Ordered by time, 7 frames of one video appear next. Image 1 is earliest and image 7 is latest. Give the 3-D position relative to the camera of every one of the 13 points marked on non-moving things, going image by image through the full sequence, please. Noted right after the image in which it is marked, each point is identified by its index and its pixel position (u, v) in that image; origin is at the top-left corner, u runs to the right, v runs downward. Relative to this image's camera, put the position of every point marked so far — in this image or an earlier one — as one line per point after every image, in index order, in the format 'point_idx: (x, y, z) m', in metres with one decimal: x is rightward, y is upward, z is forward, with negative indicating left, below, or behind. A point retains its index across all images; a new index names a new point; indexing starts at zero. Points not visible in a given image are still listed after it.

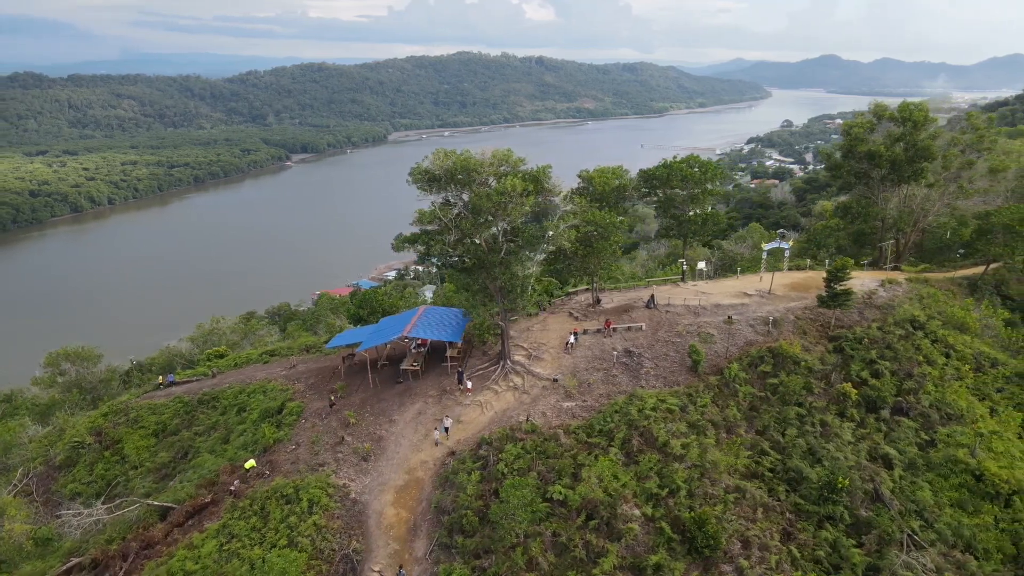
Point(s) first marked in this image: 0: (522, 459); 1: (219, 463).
0: (+0.2, -3.8, +16.3) m
1: (-7.4, -4.4, +18.7) m
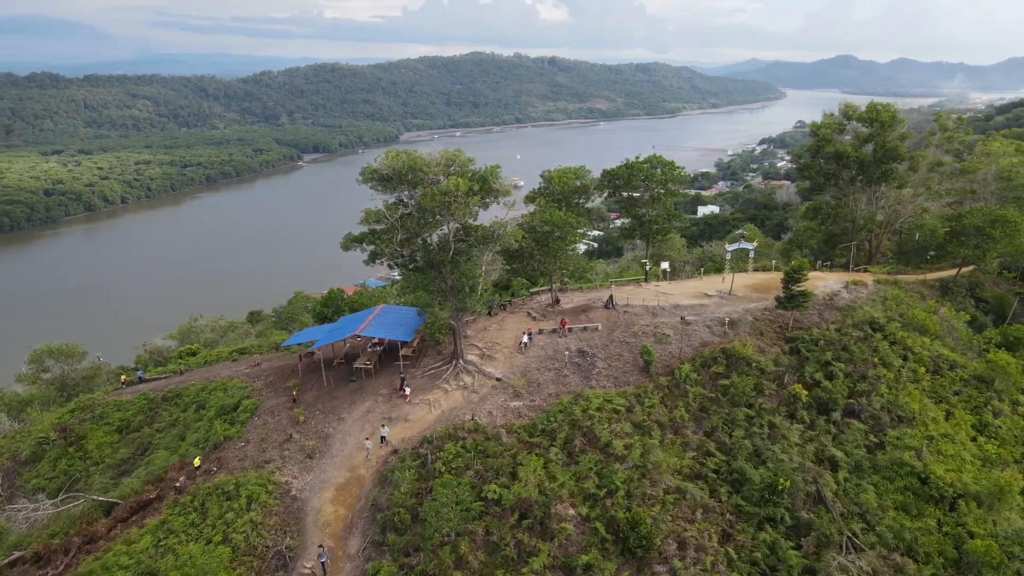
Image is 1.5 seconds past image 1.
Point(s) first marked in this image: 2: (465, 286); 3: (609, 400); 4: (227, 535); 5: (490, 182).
0: (-1.2, -3.8, +16.4) m
1: (-8.7, -4.4, +18.8) m
2: (-1.3, 0.0, +19.2) m
3: (+2.4, -2.8, +18.4) m
4: (-5.8, -5.0, +15.0) m
5: (-0.7, +2.7, +18.7) m
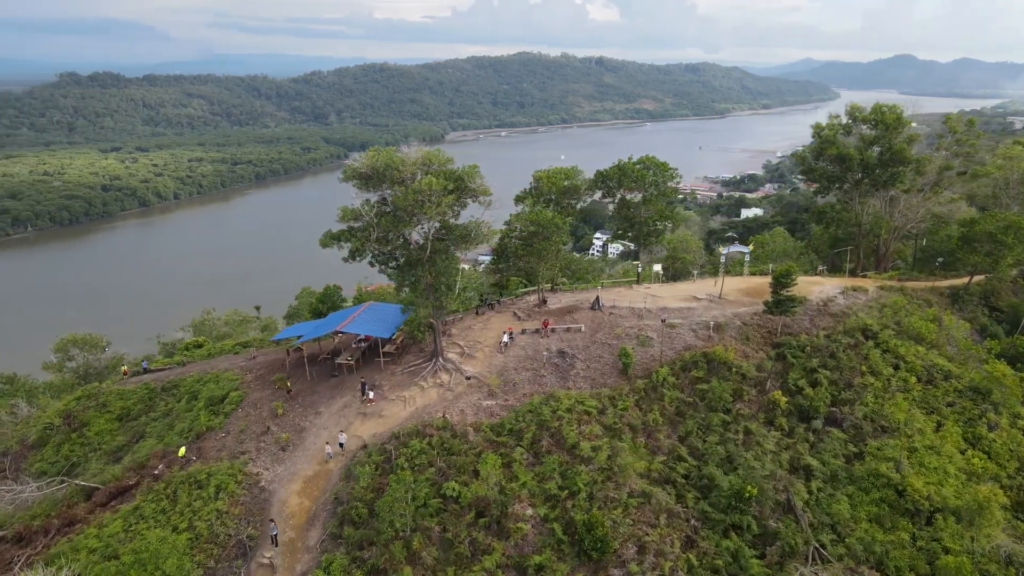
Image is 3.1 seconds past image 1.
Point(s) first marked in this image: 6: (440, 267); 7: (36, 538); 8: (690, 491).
0: (-2.0, -3.8, +16.5) m
1: (-9.4, -4.2, +19.4) m
2: (-1.9, +0.1, +19.3) m
3: (+1.7, -2.8, +18.4) m
4: (-6.7, -4.9, +15.4) m
5: (-1.2, +2.7, +18.8) m
6: (-1.9, +0.5, +19.2) m
7: (-10.6, -5.5, +16.3) m
8: (+4.0, -4.6, +16.7) m
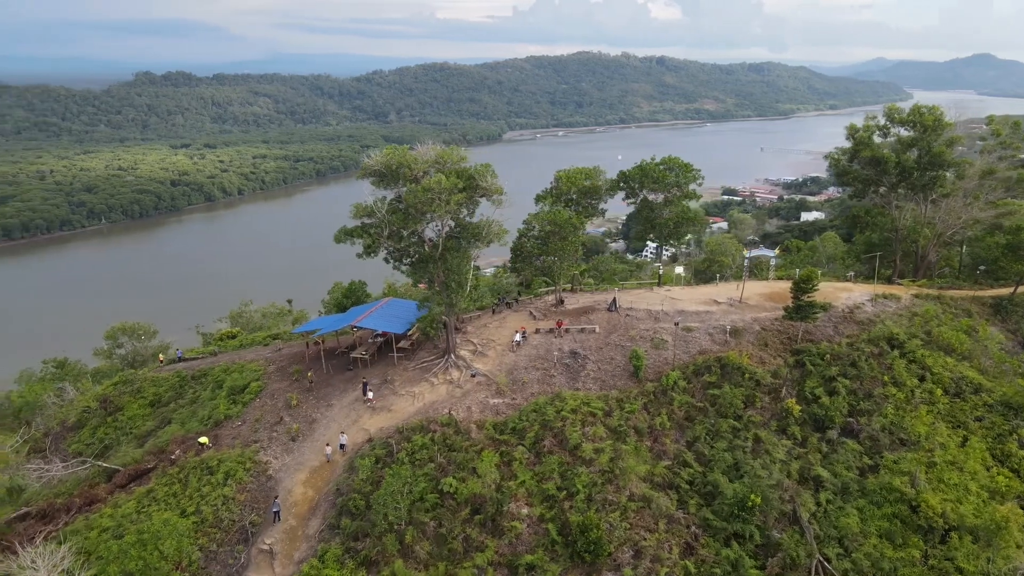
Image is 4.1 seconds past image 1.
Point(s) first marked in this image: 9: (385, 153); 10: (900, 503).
0: (-2.0, -3.7, +16.7) m
1: (-9.1, -4.0, +20.1) m
2: (-1.6, +0.2, +19.5) m
3: (+1.9, -2.8, +18.3) m
4: (-6.8, -4.7, +15.9) m
5: (-0.9, +2.8, +18.9) m
6: (-1.6, +0.6, +19.3) m
7: (-10.6, -5.3, +17.1) m
8: (+4.0, -4.7, +16.4) m
9: (-3.1, +3.4, +18.4) m
10: (+8.5, -4.7, +16.1) m
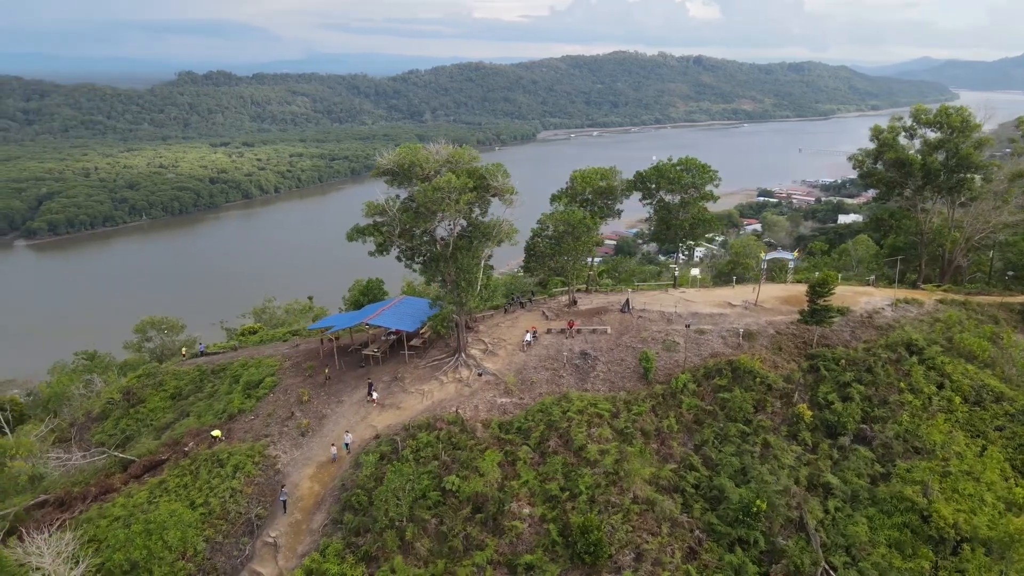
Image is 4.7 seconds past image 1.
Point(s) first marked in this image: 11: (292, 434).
0: (-1.9, -3.7, +16.8) m
1: (-8.9, -3.8, +20.5) m
2: (-1.3, +0.2, +19.5) m
3: (+2.0, -2.9, +18.2) m
4: (-6.7, -4.6, +16.2) m
5: (-0.6, +2.8, +19.0) m
6: (-1.3, +0.6, +19.4) m
7: (-10.5, -5.1, +17.6) m
8: (+4.1, -4.7, +16.3) m
9: (-2.9, +3.4, +18.6) m
10: (+8.6, -4.8, +15.8) m
11: (-5.5, -3.7, +18.5) m
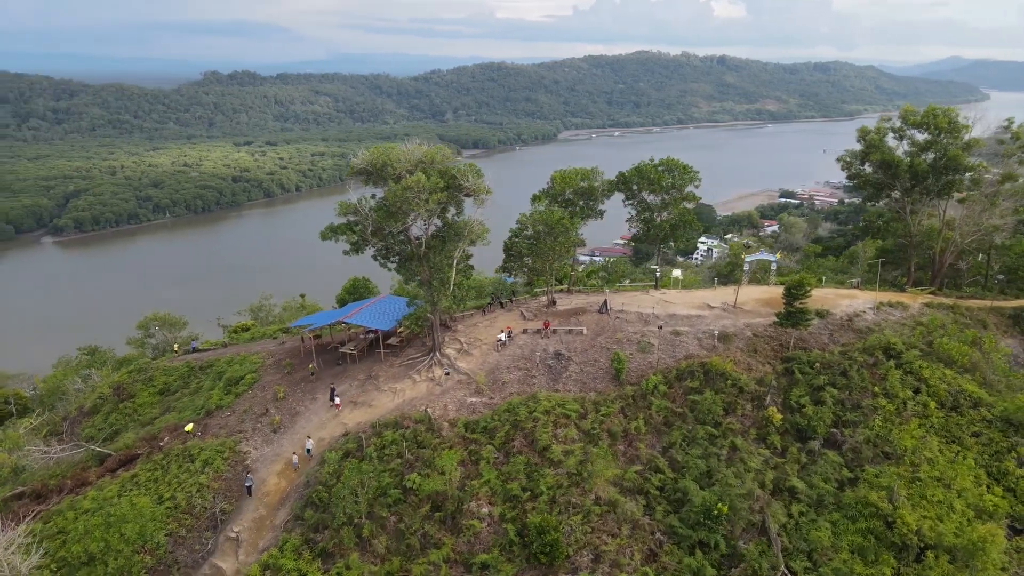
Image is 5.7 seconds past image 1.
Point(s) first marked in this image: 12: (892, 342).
0: (-2.7, -3.6, +16.9) m
1: (-9.6, -3.8, +20.8) m
2: (-2.0, +0.2, +19.6) m
3: (+1.3, -2.9, +18.2) m
4: (-7.5, -4.6, +16.5) m
5: (-1.3, +2.8, +19.0) m
6: (-2.0, +0.7, +19.5) m
7: (-11.3, -5.0, +17.9) m
8: (+3.3, -4.8, +16.2) m
9: (-3.6, +3.4, +18.7) m
10: (+7.7, -4.9, +15.6) m
11: (-6.3, -3.6, +18.7) m
12: (+10.3, -1.5, +20.0) m
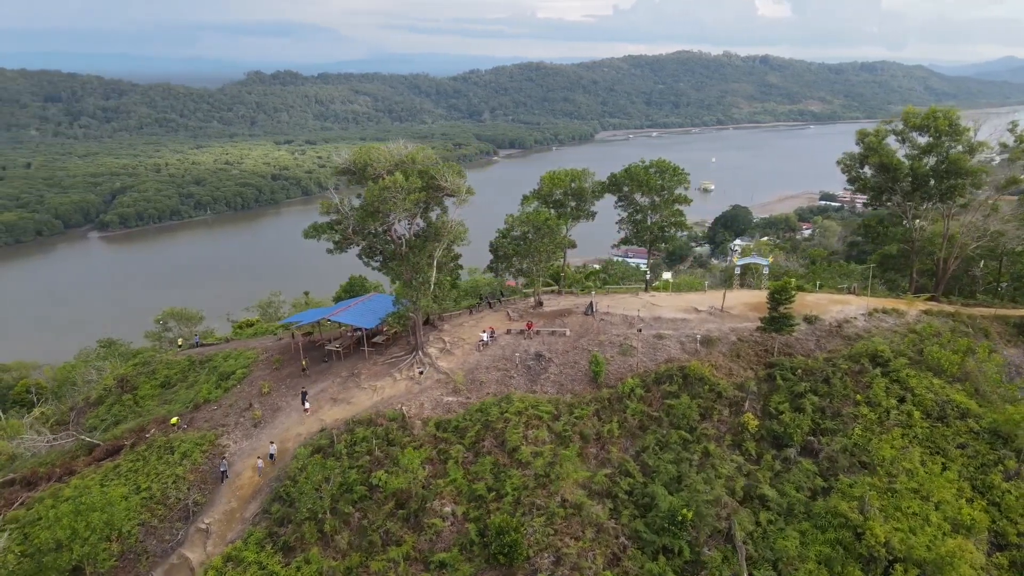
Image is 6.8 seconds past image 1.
0: (-3.4, -3.6, +17.1) m
1: (-10.1, -3.6, +21.3) m
2: (-2.5, +0.2, +19.8) m
3: (+0.7, -2.9, +18.2) m
4: (-8.3, -4.5, +16.9) m
5: (-1.8, +2.8, +19.1) m
6: (-2.5, +0.7, +19.6) m
7: (-11.9, -4.9, +18.5) m
8: (+2.5, -4.8, +16.1) m
9: (-4.1, +3.5, +18.9) m
10: (+6.9, -5.0, +15.3) m
11: (-6.9, -3.5, +19.1) m
12: (+9.8, -1.6, +19.5) m
